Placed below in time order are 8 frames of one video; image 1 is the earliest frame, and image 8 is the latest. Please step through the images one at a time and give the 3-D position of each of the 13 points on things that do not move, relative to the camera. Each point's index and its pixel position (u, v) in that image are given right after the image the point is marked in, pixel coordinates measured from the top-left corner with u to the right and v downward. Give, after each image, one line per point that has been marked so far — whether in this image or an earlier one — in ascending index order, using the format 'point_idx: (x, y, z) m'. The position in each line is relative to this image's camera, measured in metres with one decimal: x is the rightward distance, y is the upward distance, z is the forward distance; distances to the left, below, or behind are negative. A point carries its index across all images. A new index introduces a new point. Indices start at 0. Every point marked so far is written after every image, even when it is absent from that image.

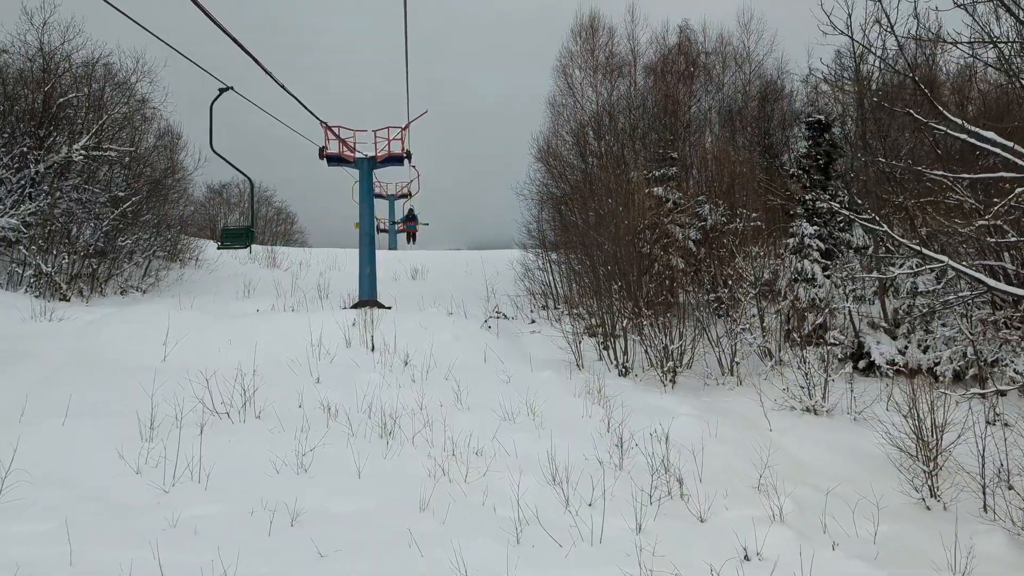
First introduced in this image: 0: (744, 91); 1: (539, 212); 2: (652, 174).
0: (+7.0, +6.0, +15.3) m
1: (+0.9, +2.3, +15.3) m
2: (+3.4, +2.7, +12.3) m
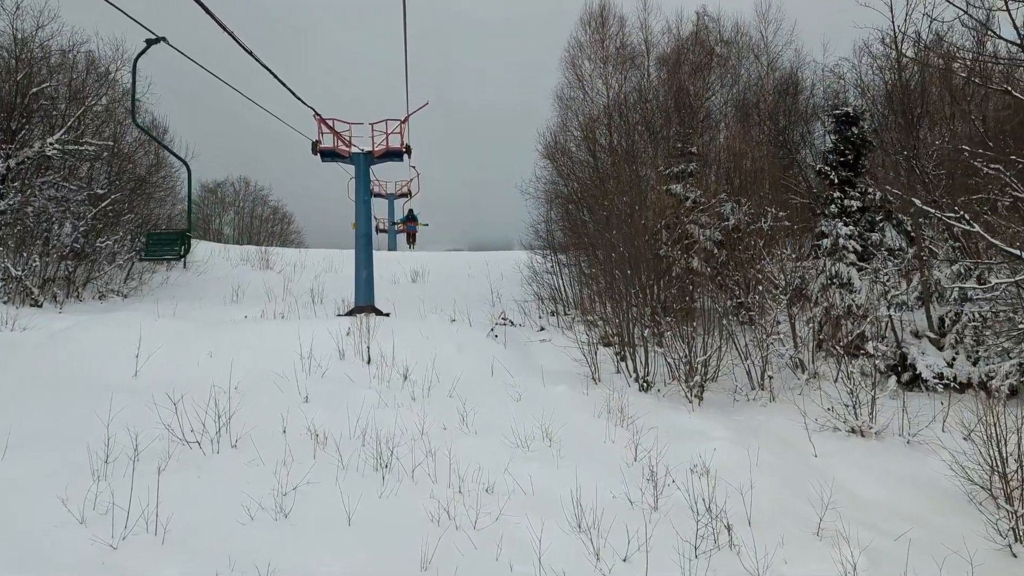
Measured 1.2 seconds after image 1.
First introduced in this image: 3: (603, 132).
0: (+7.1, +5.9, +14.5) m
1: (+1.1, +2.2, +14.5) m
2: (+3.6, +2.7, +11.5) m
3: (+2.4, +4.1, +13.5) m
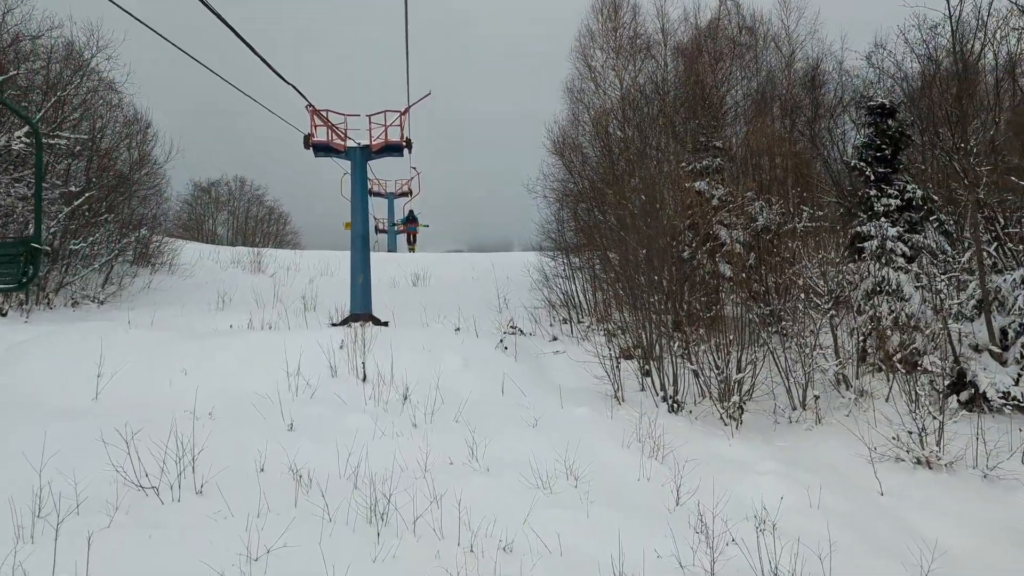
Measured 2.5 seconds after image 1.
0: (+7.3, +5.7, +13.7) m
1: (+1.2, +2.1, +13.7) m
2: (+3.7, +2.5, +10.7) m
3: (+2.6, +4.0, +12.6) m
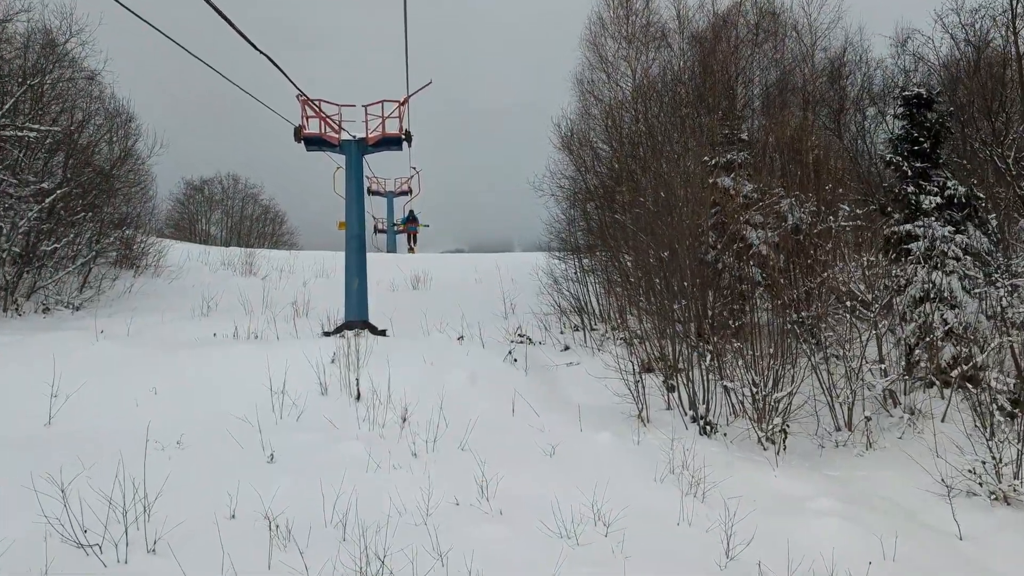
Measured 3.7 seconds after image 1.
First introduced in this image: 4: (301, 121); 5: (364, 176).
0: (+7.5, +5.7, +12.9) m
1: (+1.4, +2.0, +12.9) m
2: (+3.9, +2.5, +9.9) m
3: (+2.8, +3.9, +11.9) m
4: (-3.9, +3.0, +9.4) m
5: (-2.7, +2.1, +9.3) m
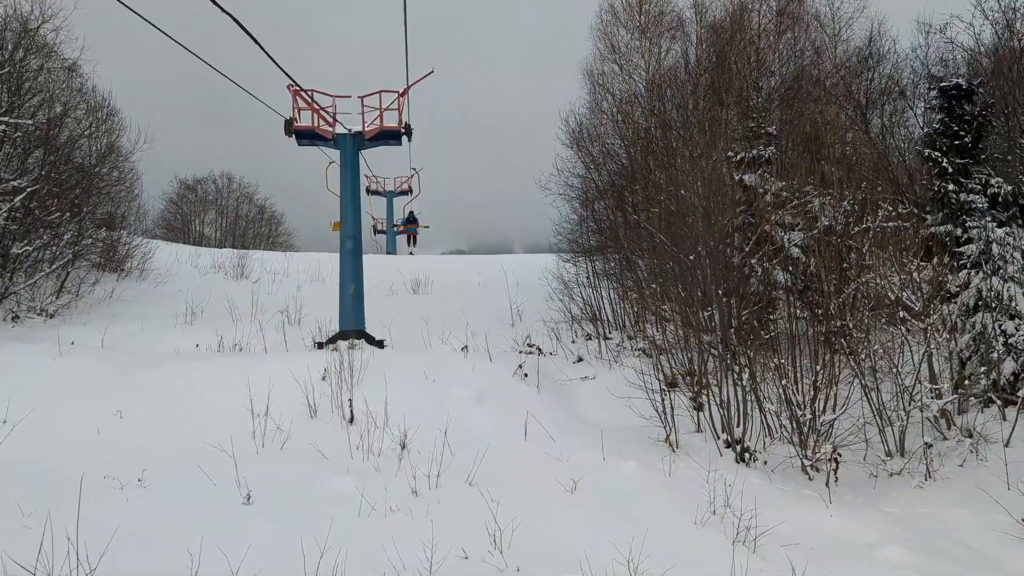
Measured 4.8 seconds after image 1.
0: (+7.6, +5.5, +12.2) m
1: (+1.5, +1.9, +12.2) m
2: (+4.0, +2.3, +9.2) m
3: (+2.9, +3.8, +11.2) m
4: (-3.7, +2.9, +8.7) m
5: (-2.6, +2.0, +8.6) m
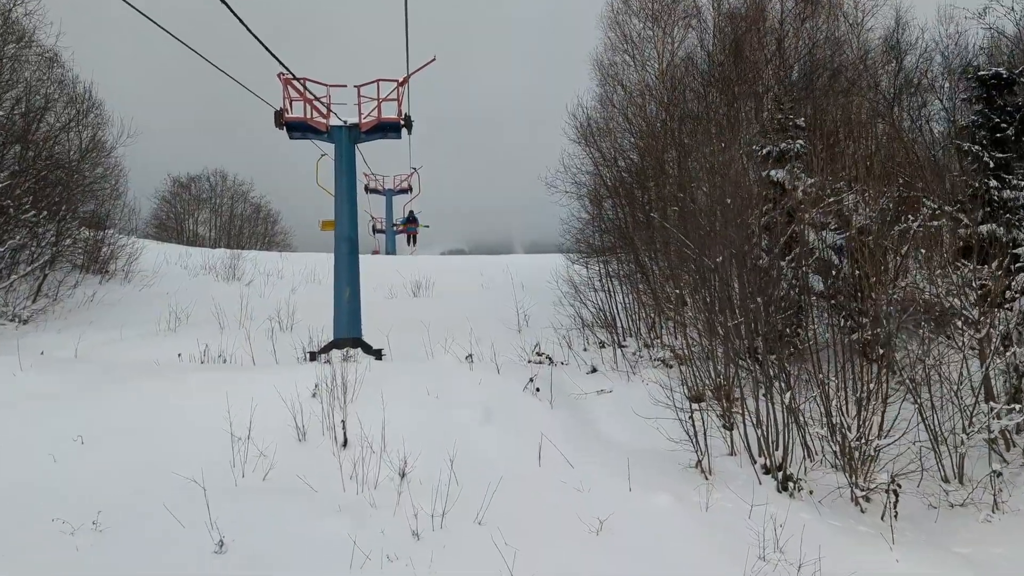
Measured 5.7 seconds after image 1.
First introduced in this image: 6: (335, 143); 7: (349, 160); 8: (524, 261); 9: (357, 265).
0: (+7.8, +5.5, +11.6) m
1: (+1.7, +1.8, +11.6) m
2: (+4.2, +2.3, +8.6) m
3: (+3.0, +3.7, +10.5) m
4: (-3.6, +2.9, +8.0) m
5: (-2.4, +1.9, +8.0) m
6: (-2.8, +2.3, +8.0) m
7: (-2.5, +2.0, +8.0) m
8: (+0.3, +0.8, +15.1) m
9: (-2.3, +0.3, +7.7) m
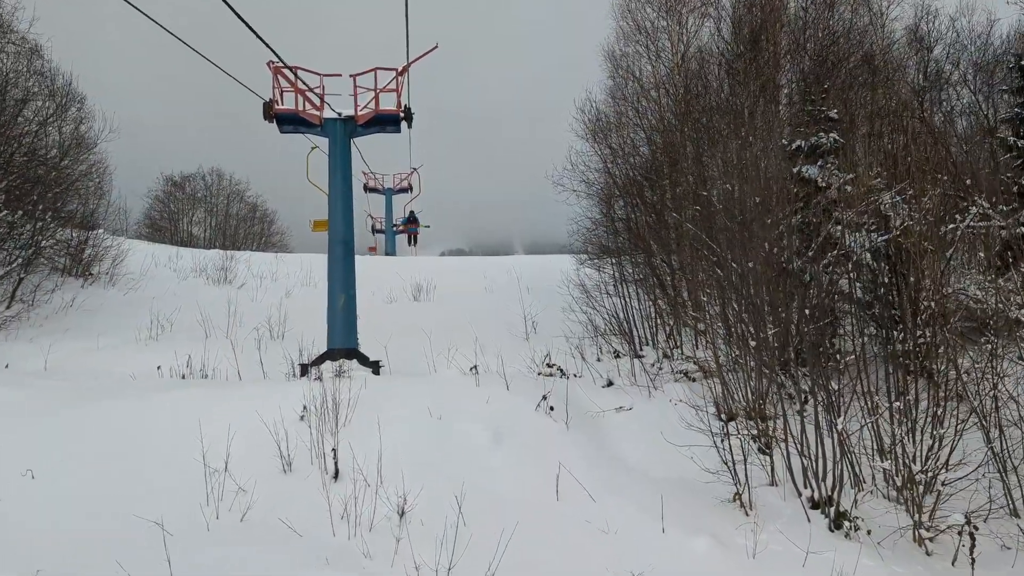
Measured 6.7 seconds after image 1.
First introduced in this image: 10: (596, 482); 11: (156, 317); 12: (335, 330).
0: (+7.9, +5.4, +11.0) m
1: (+1.8, +1.7, +11.0) m
2: (+4.3, +2.2, +8.0) m
3: (+3.2, +3.7, +9.9) m
4: (-3.5, +2.8, +7.4) m
5: (-2.3, +1.8, +7.4) m
6: (-2.6, +2.2, +7.4) m
7: (-2.4, +1.9, +7.4) m
8: (+0.5, +0.7, +14.5) m
9: (-2.2, +0.3, +7.1) m
10: (+0.8, -1.7, +4.6) m
11: (-5.9, -0.5, +8.5) m
12: (-2.4, -0.5, +6.8) m
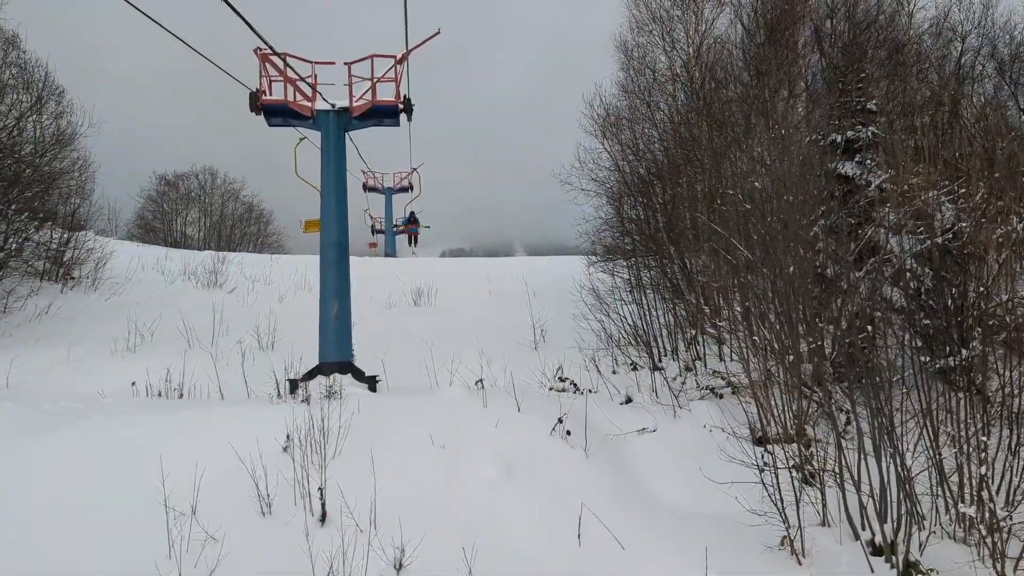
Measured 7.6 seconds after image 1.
0: (+8.0, +5.3, +10.4) m
1: (+1.9, +1.6, +10.4) m
2: (+4.4, +2.1, +7.4) m
3: (+3.3, +3.6, +9.3) m
4: (-3.4, +2.7, +6.8) m
5: (-2.2, +1.7, +6.8) m
6: (-2.5, +2.1, +6.8) m
7: (-2.3, +1.8, +6.7) m
8: (+0.6, +0.6, +13.9) m
9: (-2.1, +0.2, +6.5) m
10: (+0.9, -1.8, +4.0) m
11: (-5.8, -0.6, +7.9) m
12: (-2.2, -0.6, +6.2) m
